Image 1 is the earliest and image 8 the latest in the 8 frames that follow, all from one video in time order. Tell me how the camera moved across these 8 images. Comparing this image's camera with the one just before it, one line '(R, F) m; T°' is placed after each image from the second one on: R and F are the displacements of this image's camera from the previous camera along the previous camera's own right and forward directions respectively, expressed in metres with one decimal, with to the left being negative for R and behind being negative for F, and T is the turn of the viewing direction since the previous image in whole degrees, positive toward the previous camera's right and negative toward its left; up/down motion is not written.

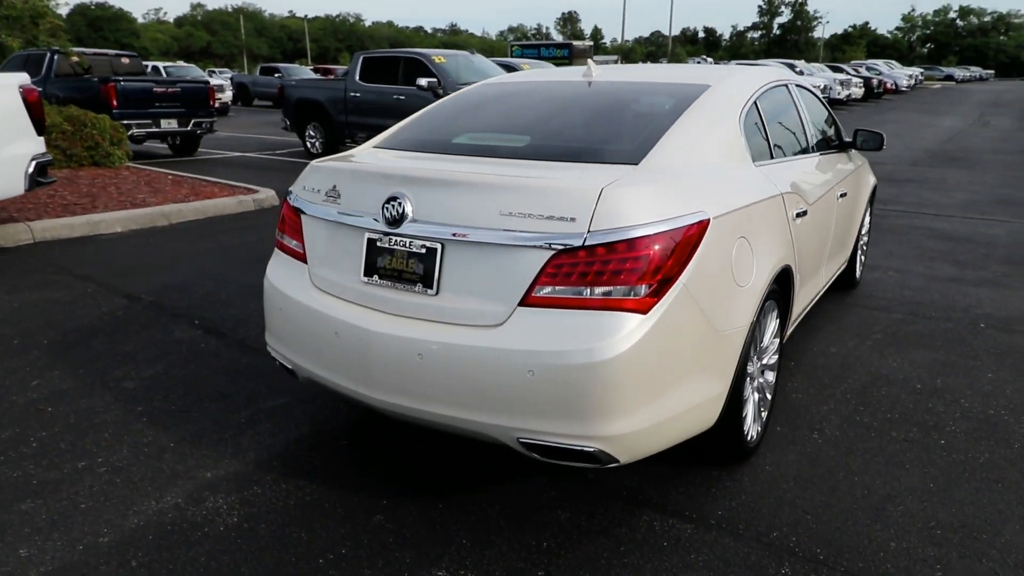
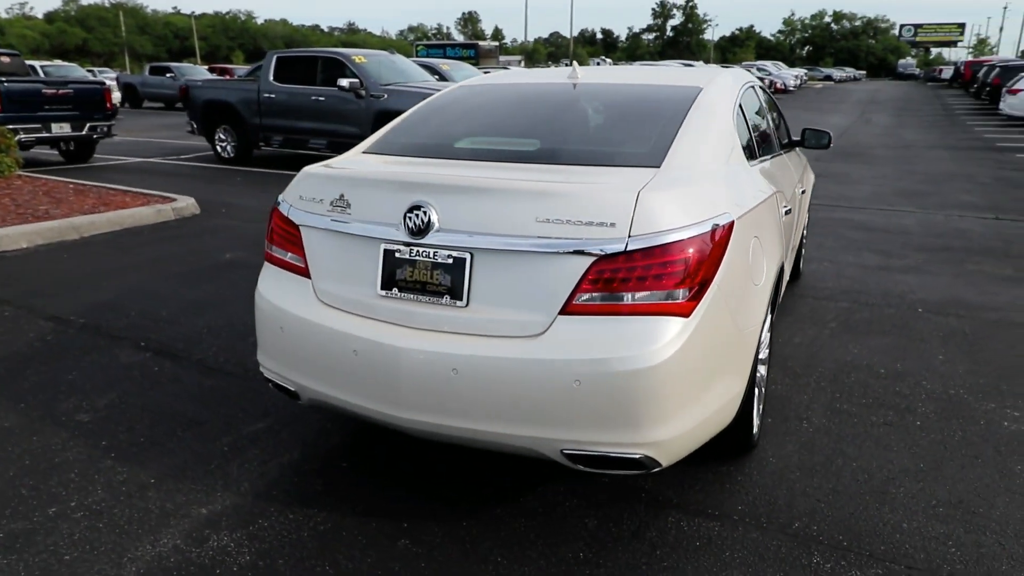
(-0.5, +0.1) m; +7°
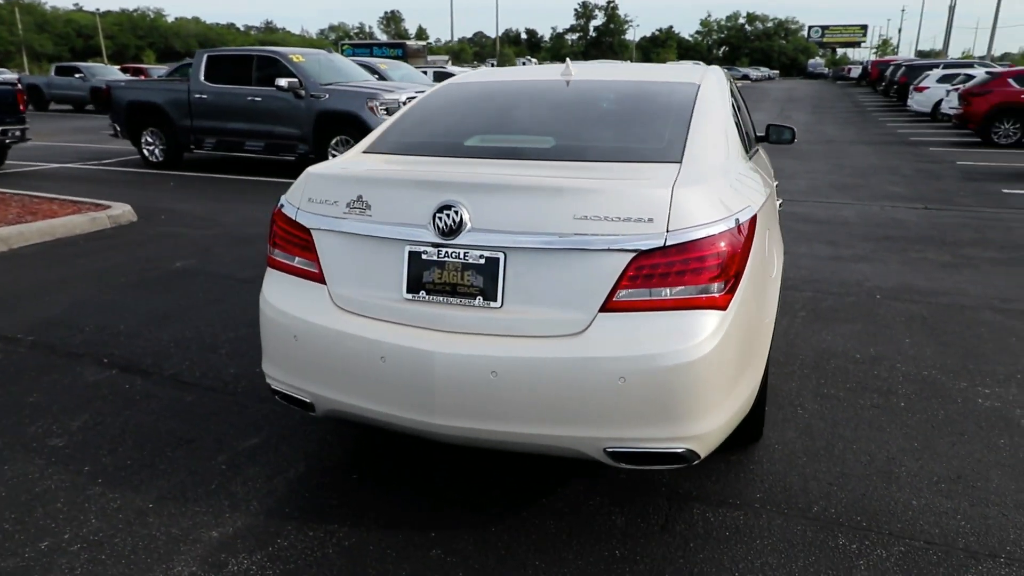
(-0.4, +0.1) m; +6°
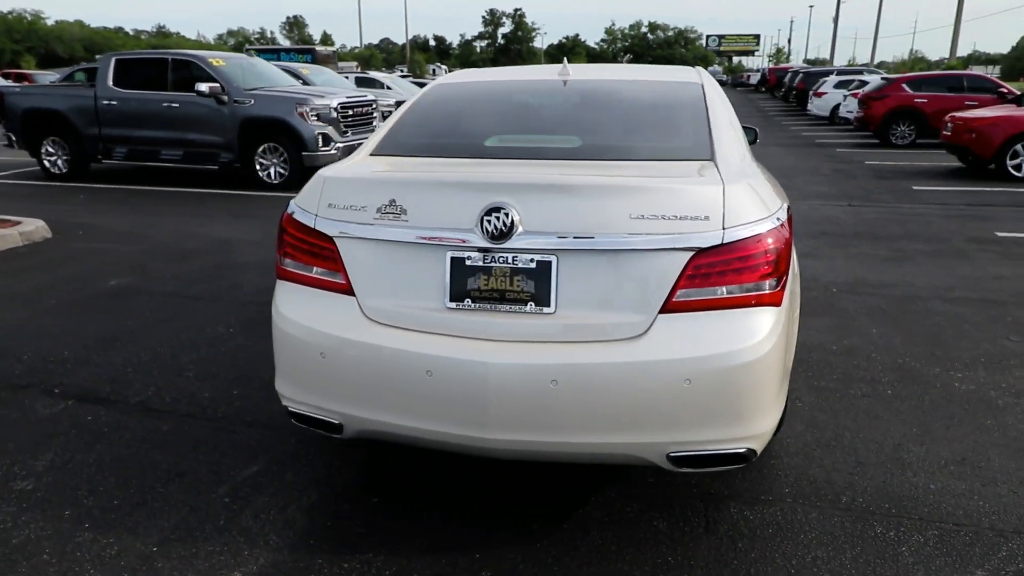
(-0.5, +0.1) m; +7°
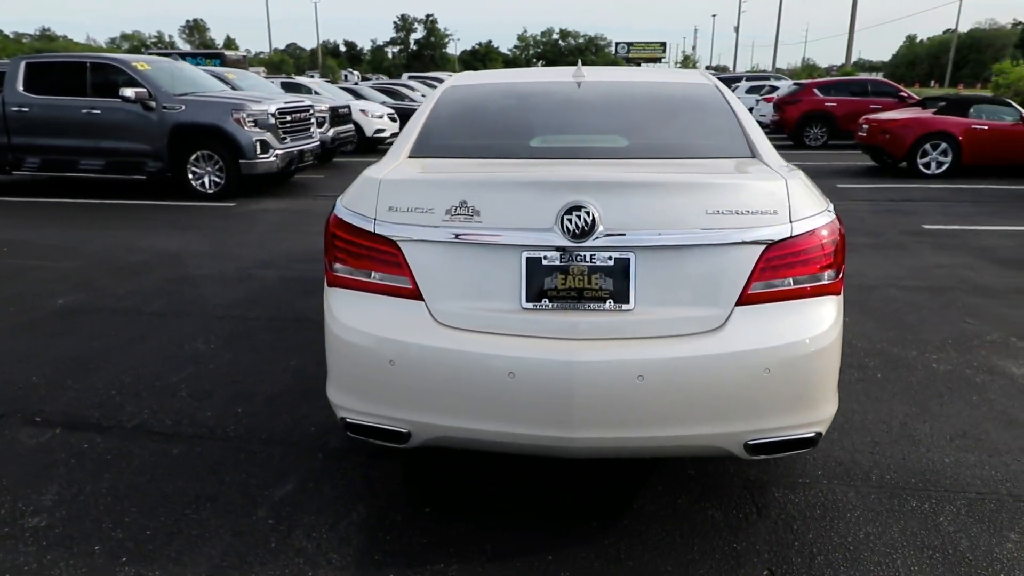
(-0.6, 0.0) m; +7°
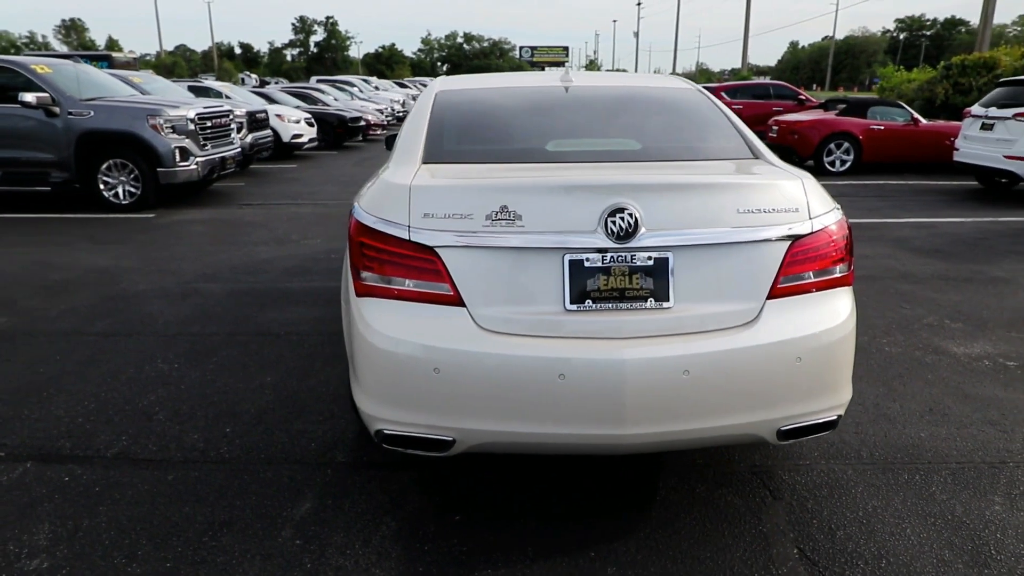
(-0.5, 0.0) m; +7°
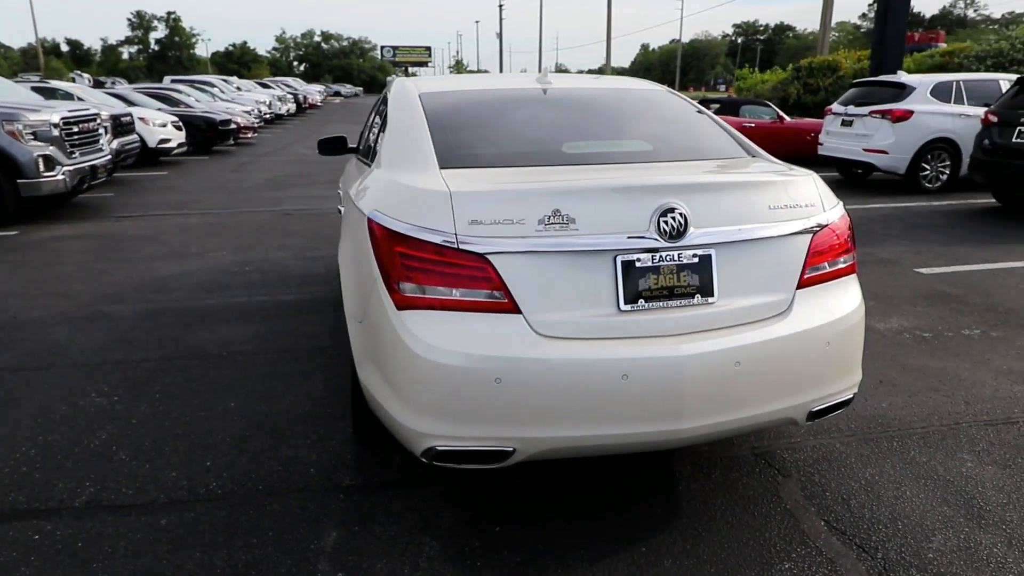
(-0.6, +0.1) m; +11°
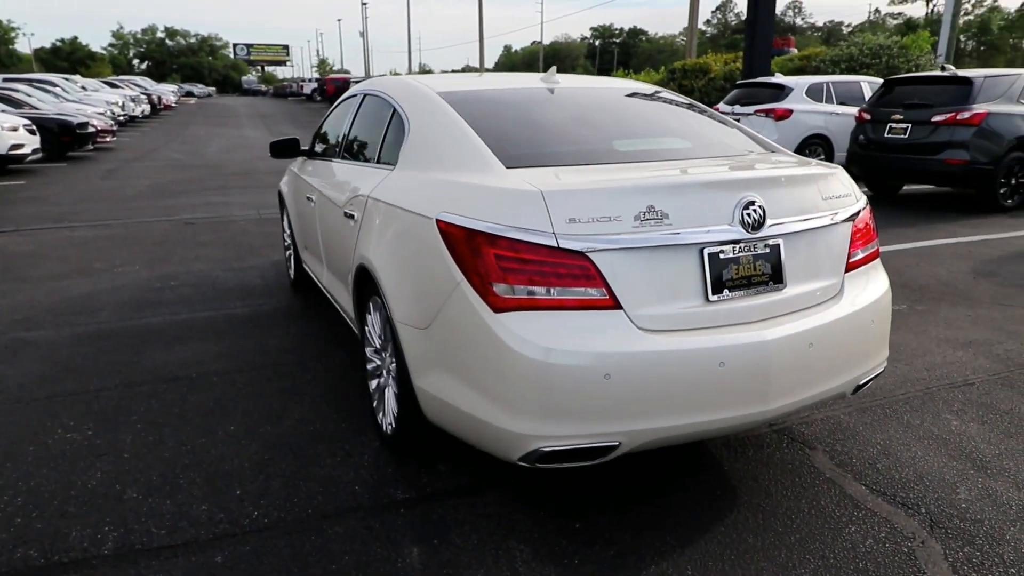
(-0.8, +0.1) m; +11°
